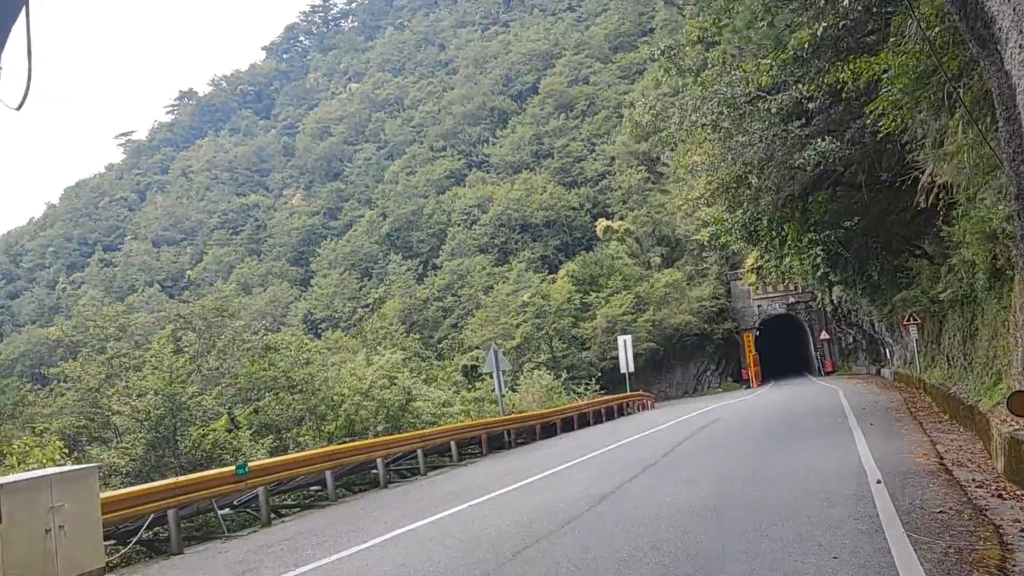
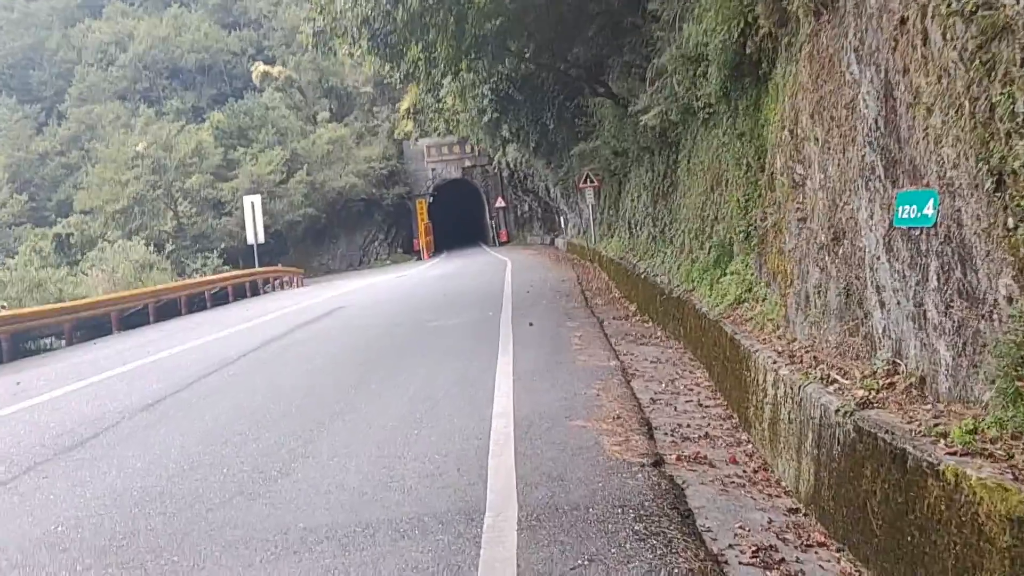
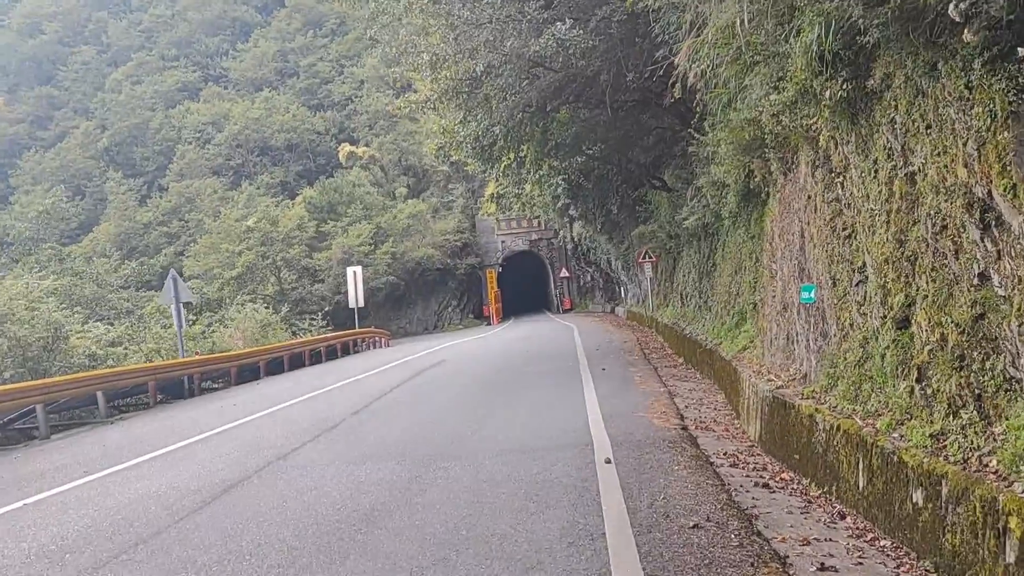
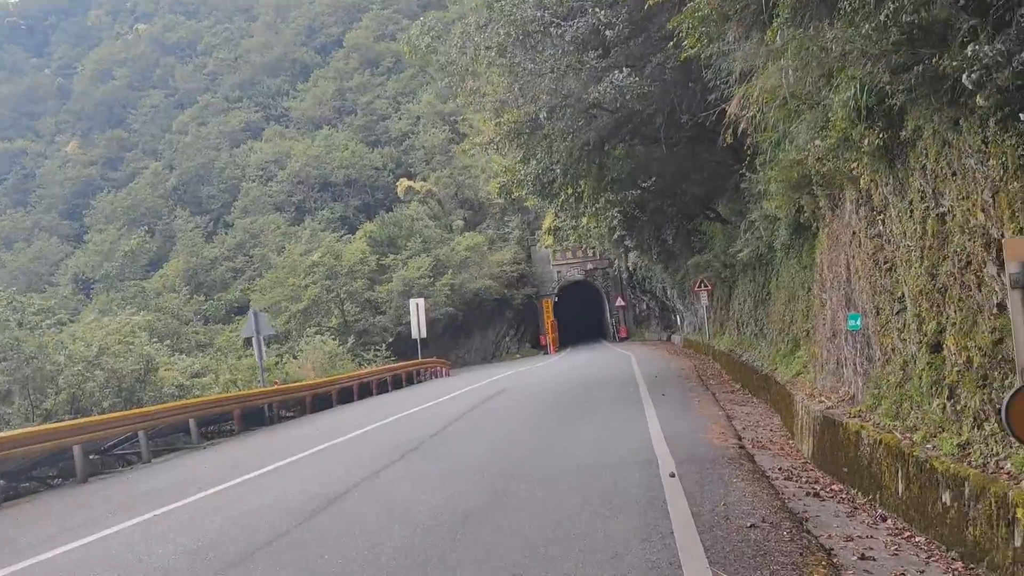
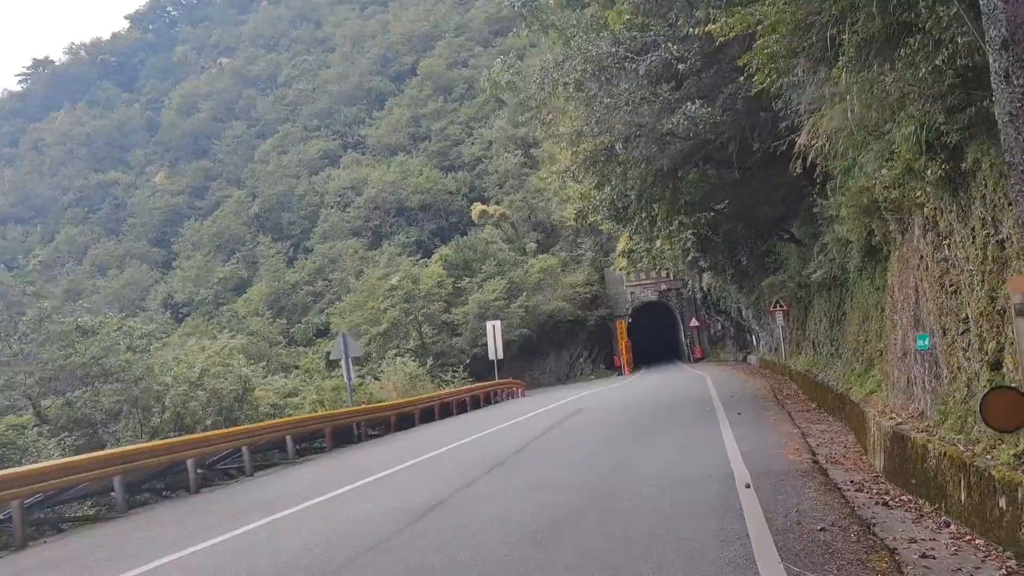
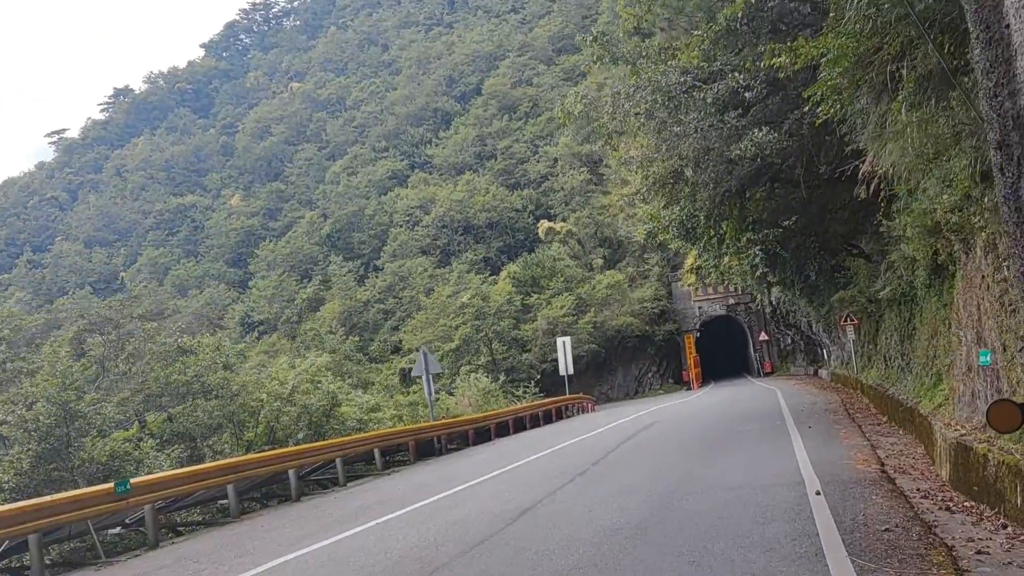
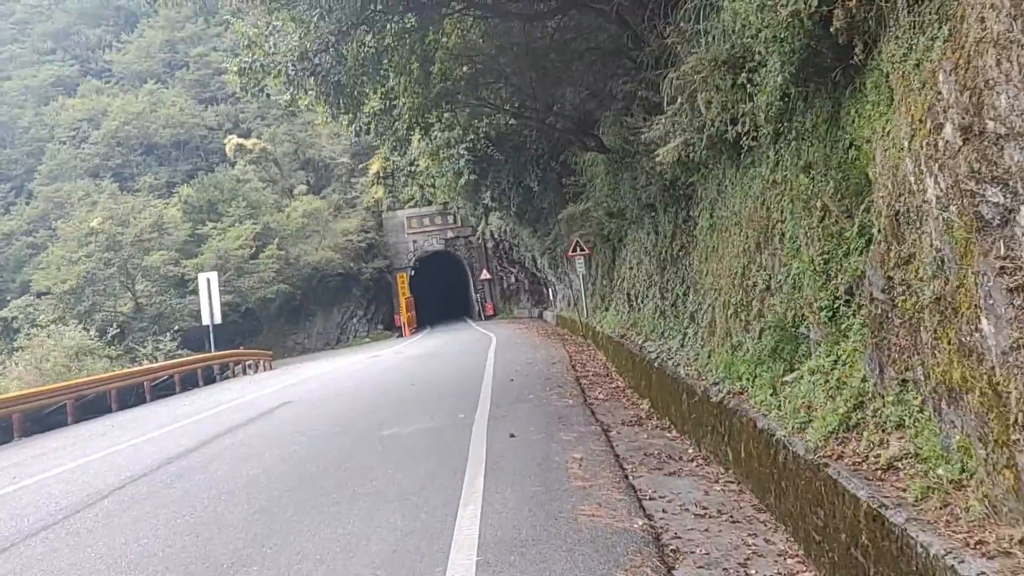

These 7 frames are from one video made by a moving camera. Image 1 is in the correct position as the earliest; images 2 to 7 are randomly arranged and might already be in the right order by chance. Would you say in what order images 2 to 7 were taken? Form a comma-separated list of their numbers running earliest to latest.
6, 5, 4, 3, 2, 7
